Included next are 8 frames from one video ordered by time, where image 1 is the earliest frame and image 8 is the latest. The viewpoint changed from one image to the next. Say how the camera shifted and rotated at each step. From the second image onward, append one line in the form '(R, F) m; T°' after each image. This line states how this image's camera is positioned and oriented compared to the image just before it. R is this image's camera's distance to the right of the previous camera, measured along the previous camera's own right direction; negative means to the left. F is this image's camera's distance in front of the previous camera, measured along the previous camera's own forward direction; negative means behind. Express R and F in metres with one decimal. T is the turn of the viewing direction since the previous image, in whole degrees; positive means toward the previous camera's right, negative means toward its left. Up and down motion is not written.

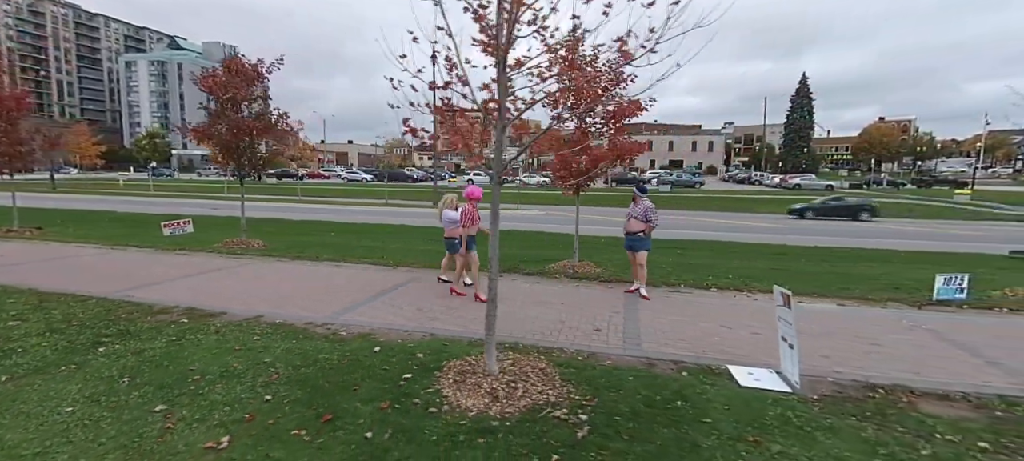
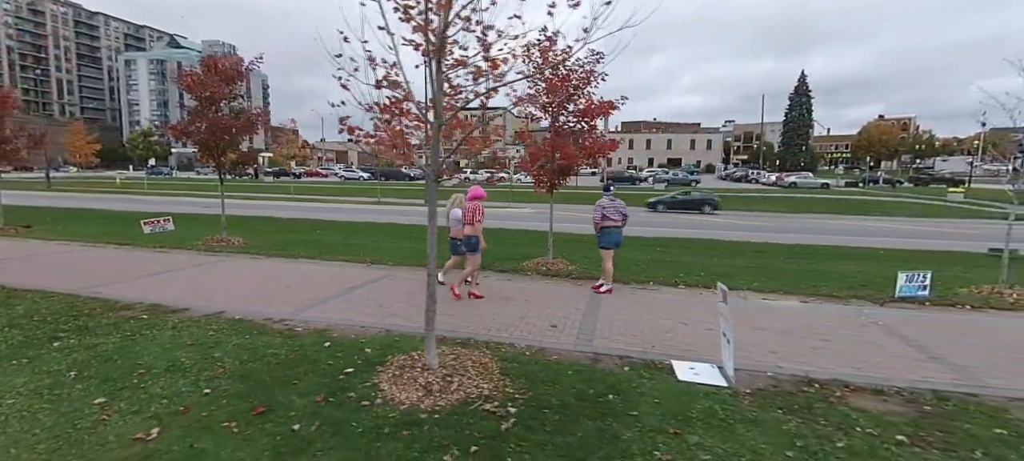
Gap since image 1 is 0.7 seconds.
(+0.5, -0.1) m; 0°
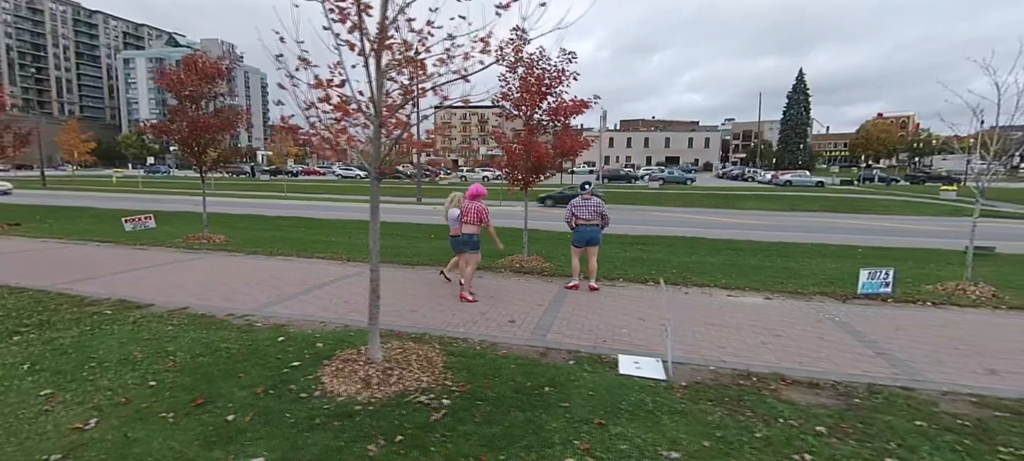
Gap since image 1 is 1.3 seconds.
(+0.5, -0.1) m; 0°
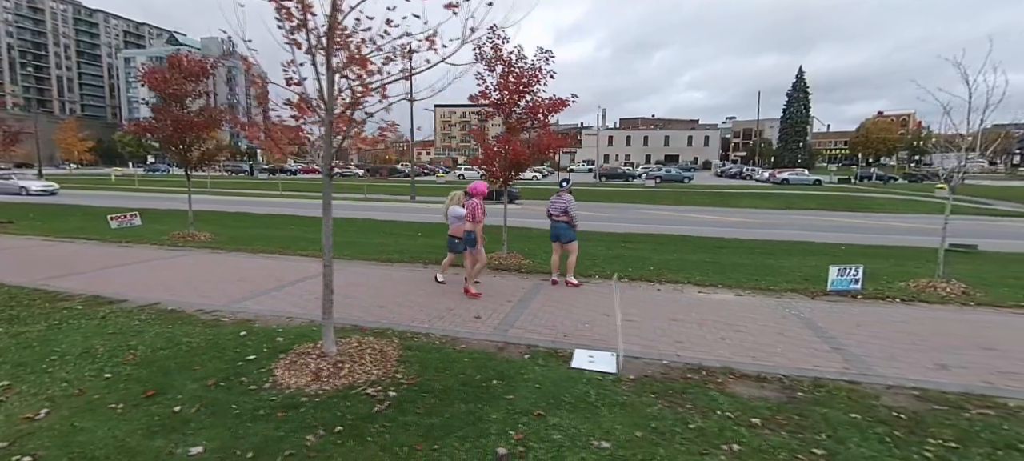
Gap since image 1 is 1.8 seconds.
(+0.4, -0.1) m; 0°
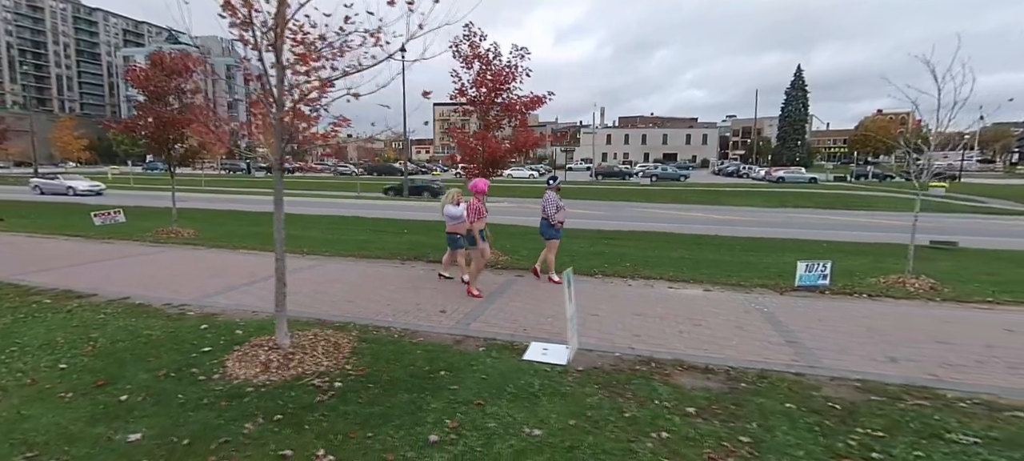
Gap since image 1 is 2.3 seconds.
(+0.4, -0.1) m; 0°
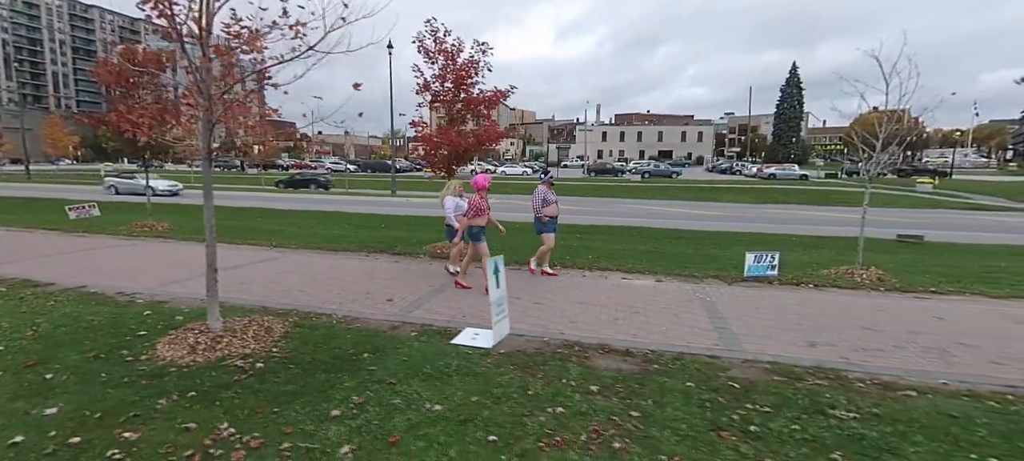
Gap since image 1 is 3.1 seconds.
(+0.7, -0.1) m; 0°
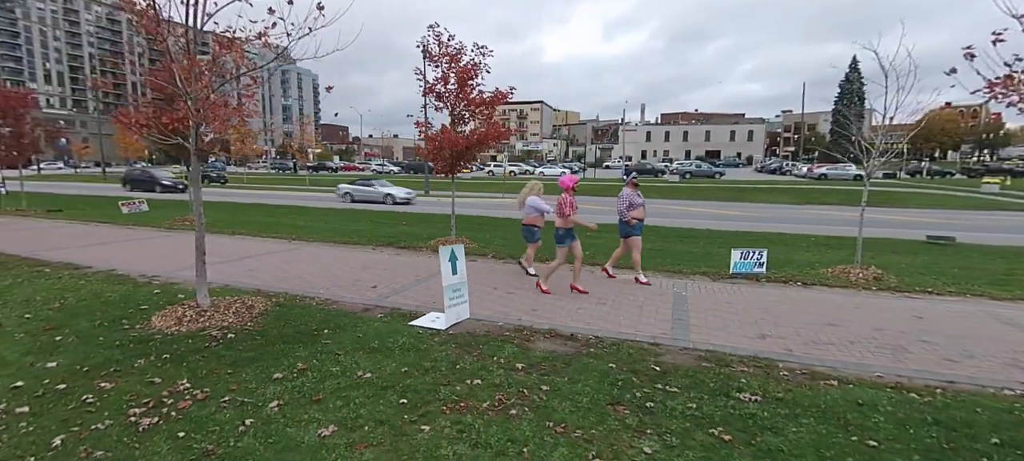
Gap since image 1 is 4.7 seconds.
(+0.9, -0.3) m; -6°
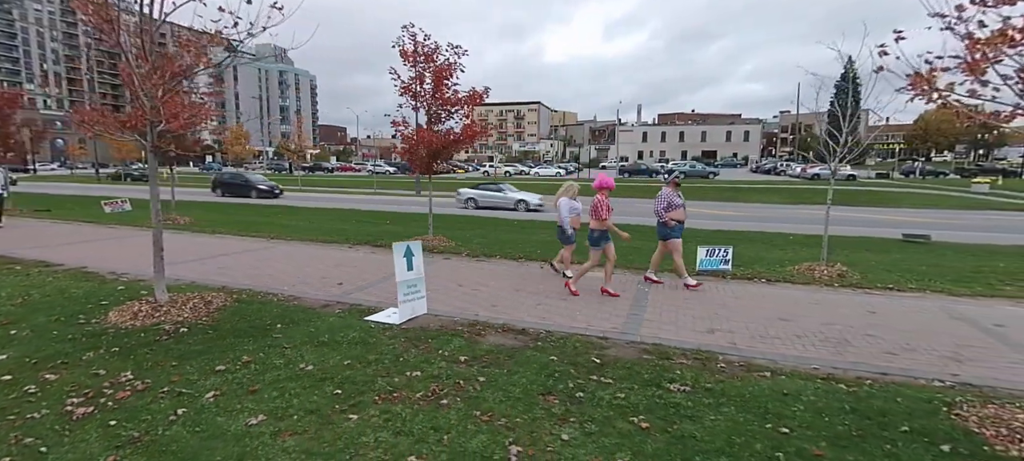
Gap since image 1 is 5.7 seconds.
(+0.5, -0.1) m; 0°
